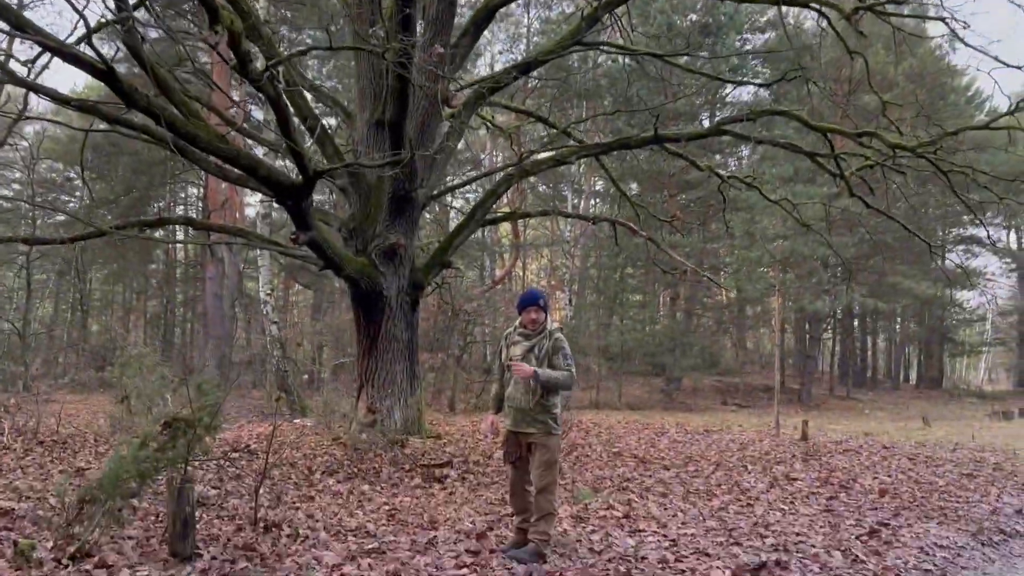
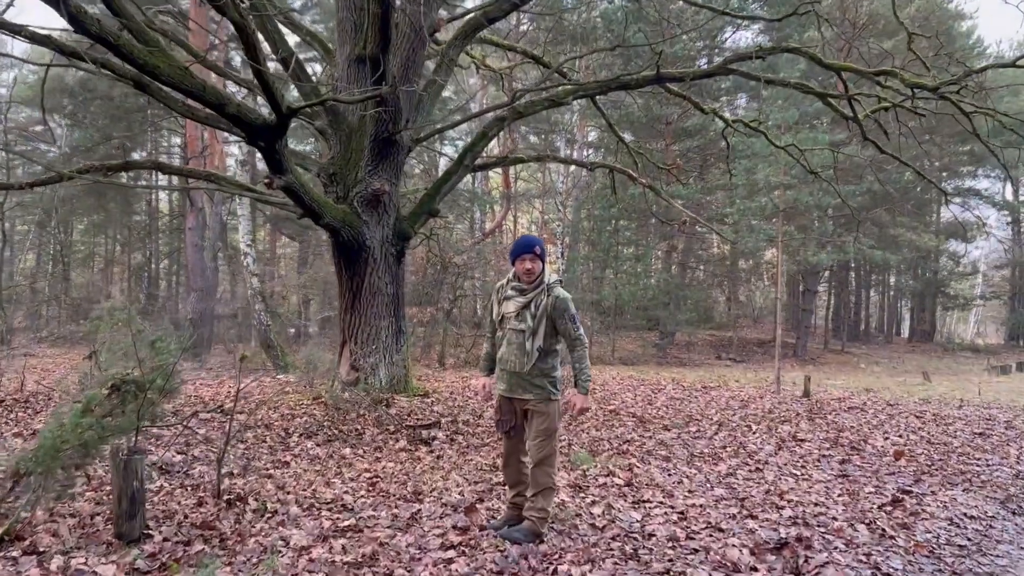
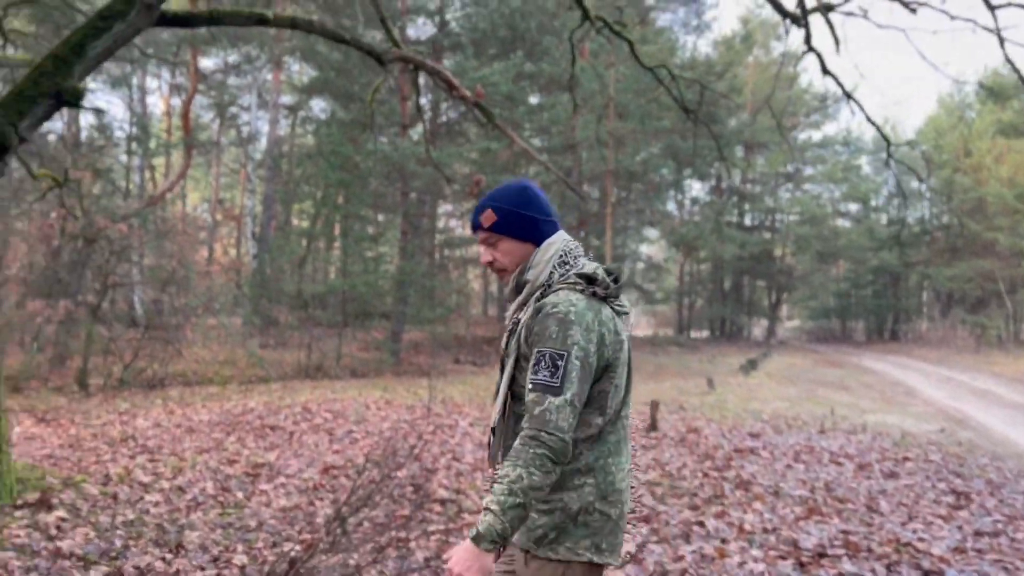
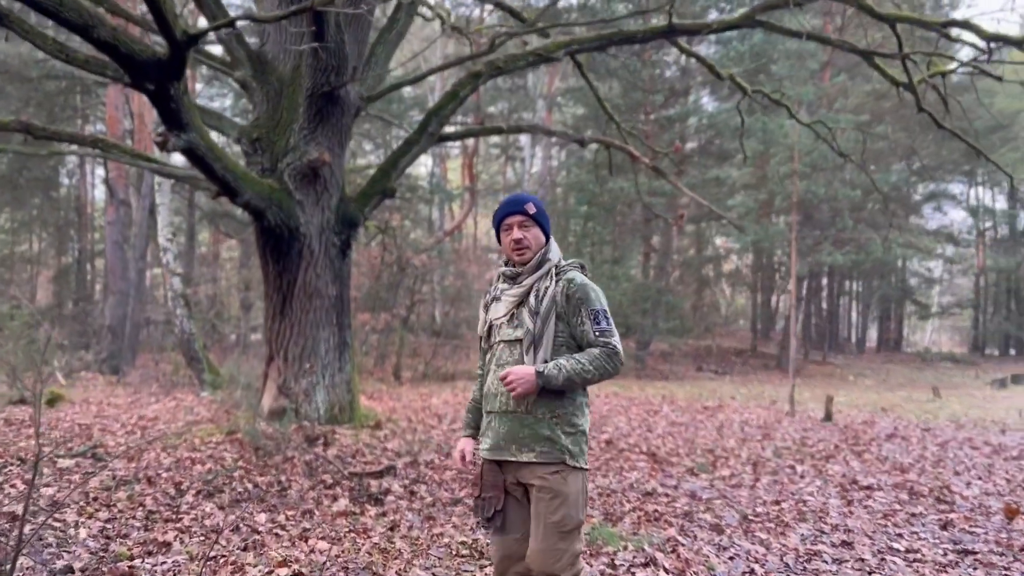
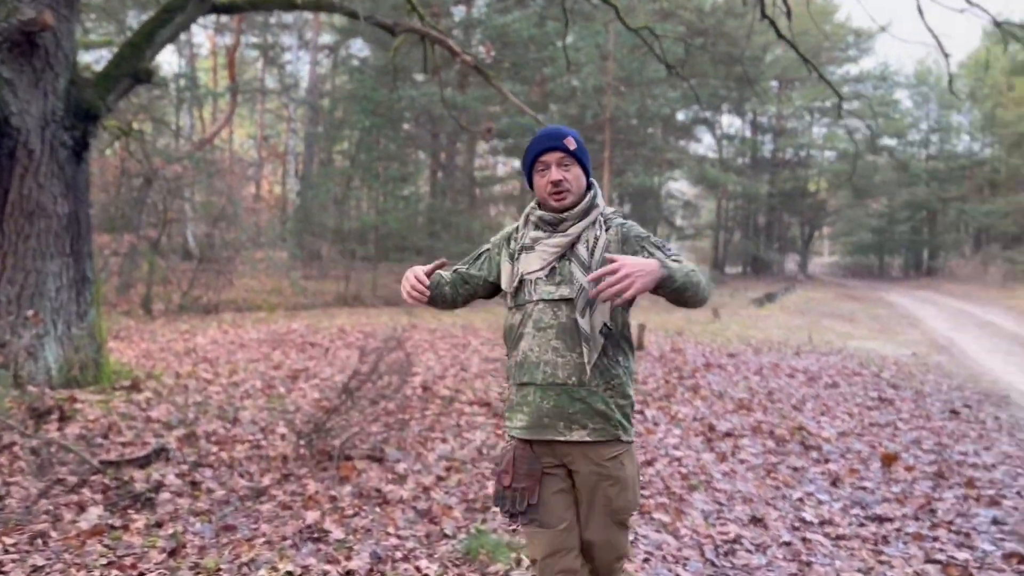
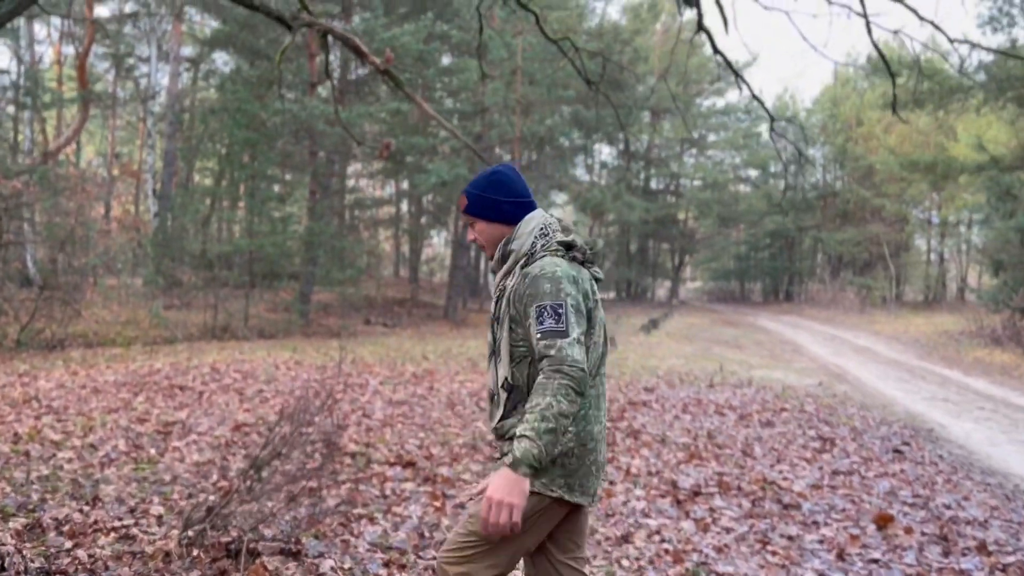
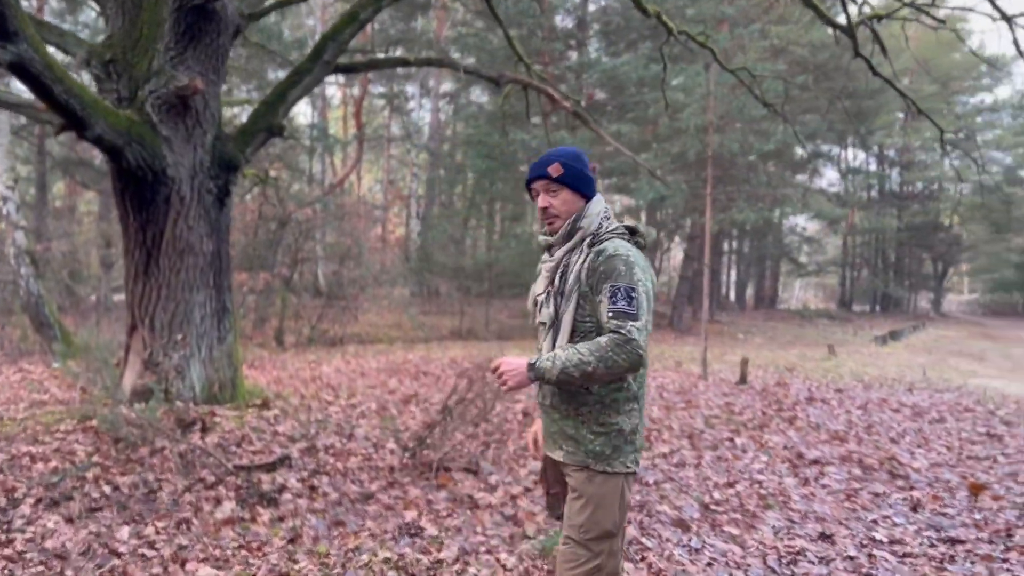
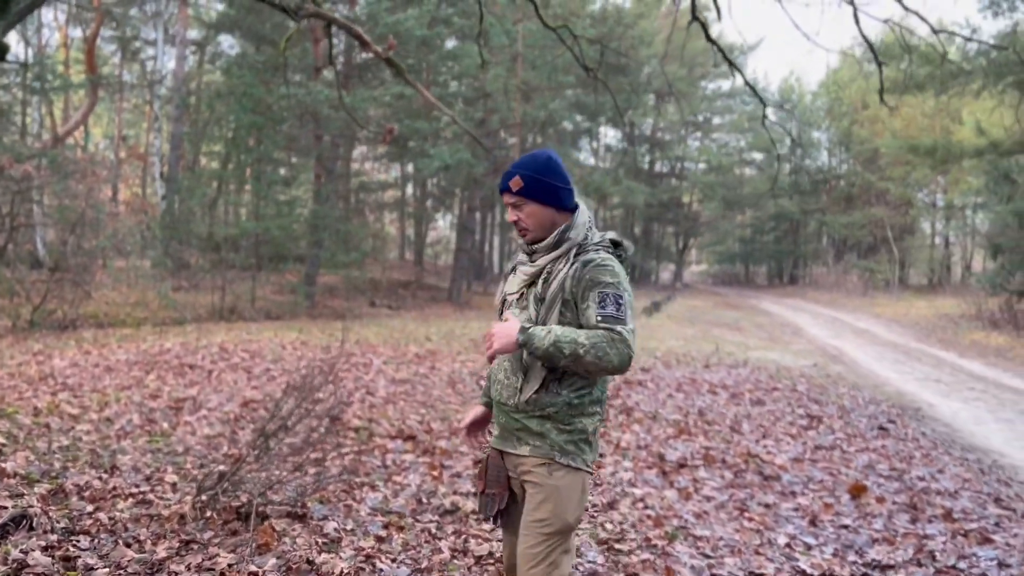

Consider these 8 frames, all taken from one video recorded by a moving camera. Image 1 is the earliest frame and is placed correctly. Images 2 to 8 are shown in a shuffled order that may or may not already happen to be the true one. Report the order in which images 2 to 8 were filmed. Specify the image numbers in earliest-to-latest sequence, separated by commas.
2, 4, 7, 5, 8, 6, 3
